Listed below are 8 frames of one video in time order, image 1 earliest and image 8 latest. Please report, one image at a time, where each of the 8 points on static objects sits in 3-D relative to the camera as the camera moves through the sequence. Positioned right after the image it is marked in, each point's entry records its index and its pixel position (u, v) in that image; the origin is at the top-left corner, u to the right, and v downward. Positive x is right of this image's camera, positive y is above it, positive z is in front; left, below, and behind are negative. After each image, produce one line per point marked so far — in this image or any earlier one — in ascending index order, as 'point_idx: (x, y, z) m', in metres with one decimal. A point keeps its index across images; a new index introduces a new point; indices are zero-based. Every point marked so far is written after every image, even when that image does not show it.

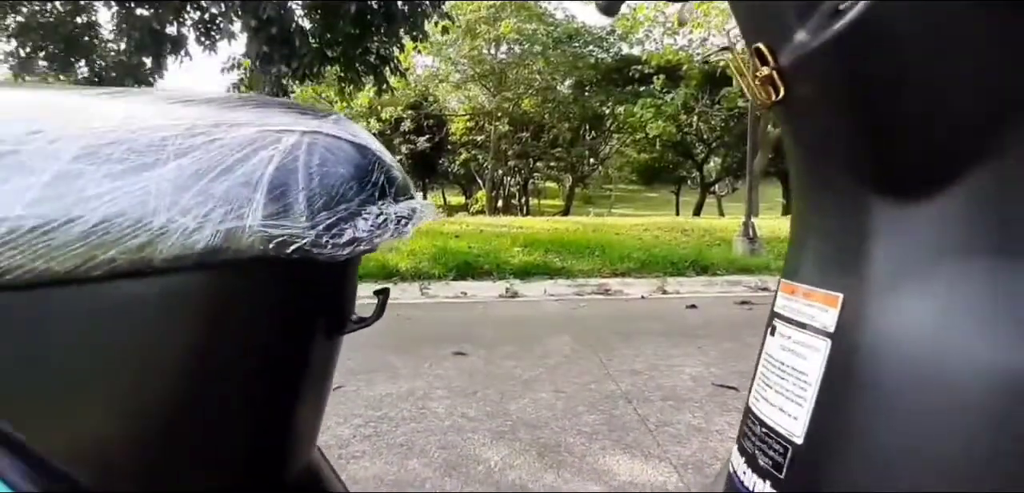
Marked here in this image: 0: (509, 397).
0: (0.0, -0.7, +3.7) m
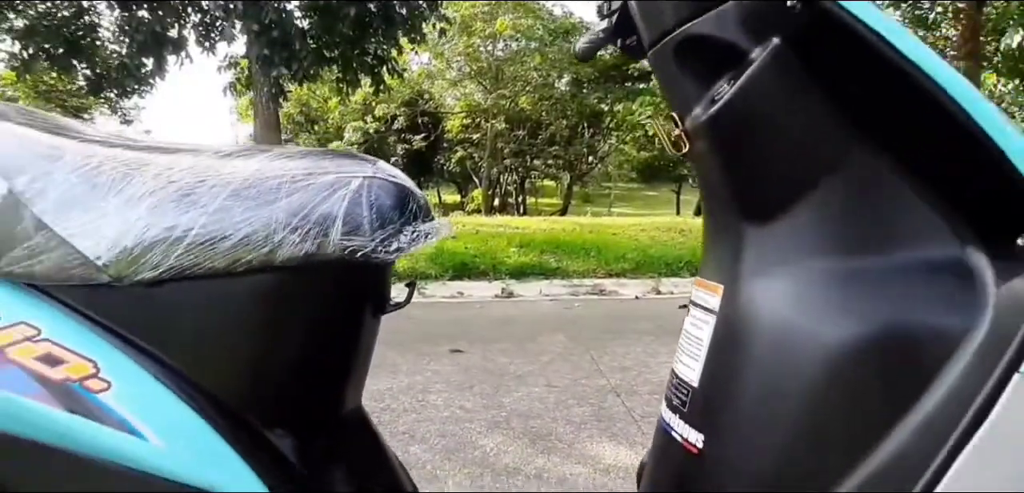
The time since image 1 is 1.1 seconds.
0: (0.0, -0.7, +3.9) m
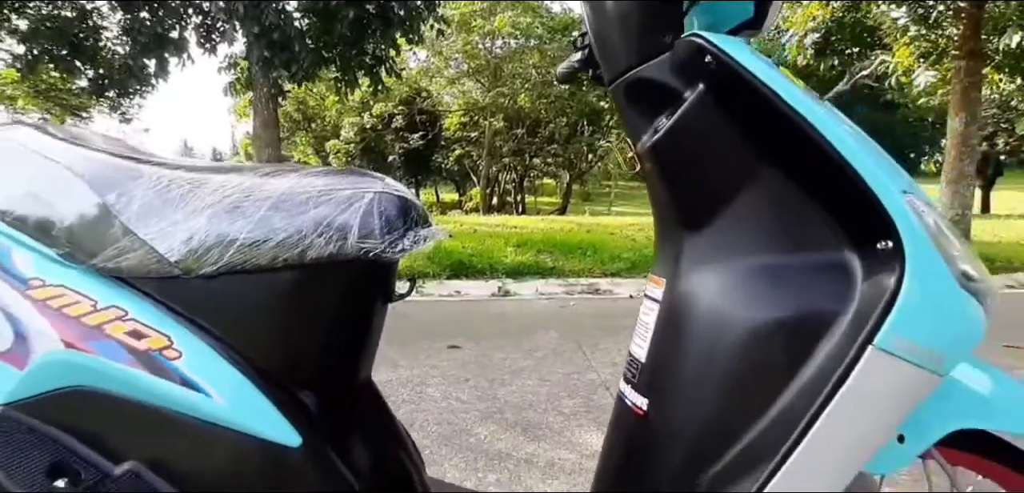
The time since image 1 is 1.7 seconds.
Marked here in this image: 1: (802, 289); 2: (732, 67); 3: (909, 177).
0: (0.0, -0.7, +4.2) m
1: (+0.4, -0.1, +1.2) m
2: (+0.3, +0.2, +1.2) m
3: (+0.5, +0.1, +1.2) m
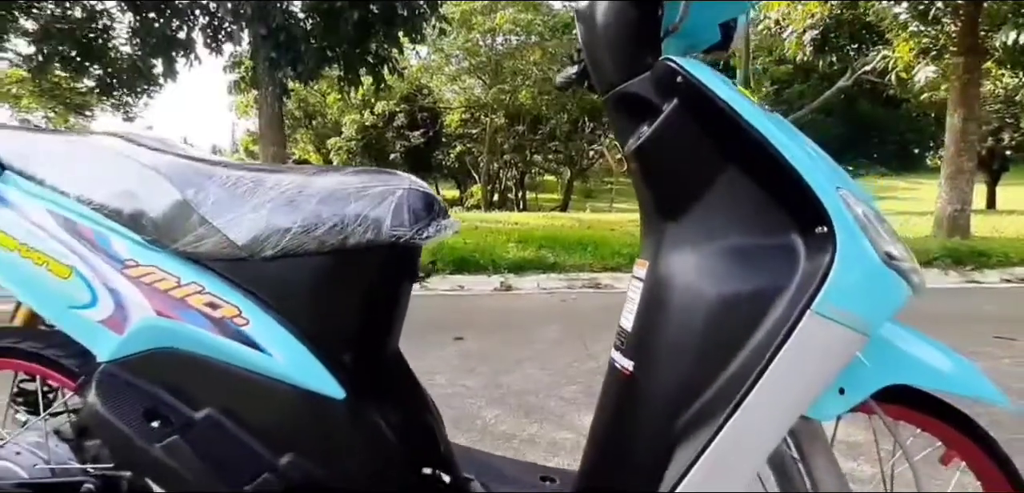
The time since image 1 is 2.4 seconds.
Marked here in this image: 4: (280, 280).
0: (0.0, -0.6, +4.5) m
1: (+0.4, 0.0, +1.5) m
2: (+0.3, +0.3, +1.5) m
3: (+0.6, +0.1, +1.5) m
4: (-0.4, -0.1, +1.5) m
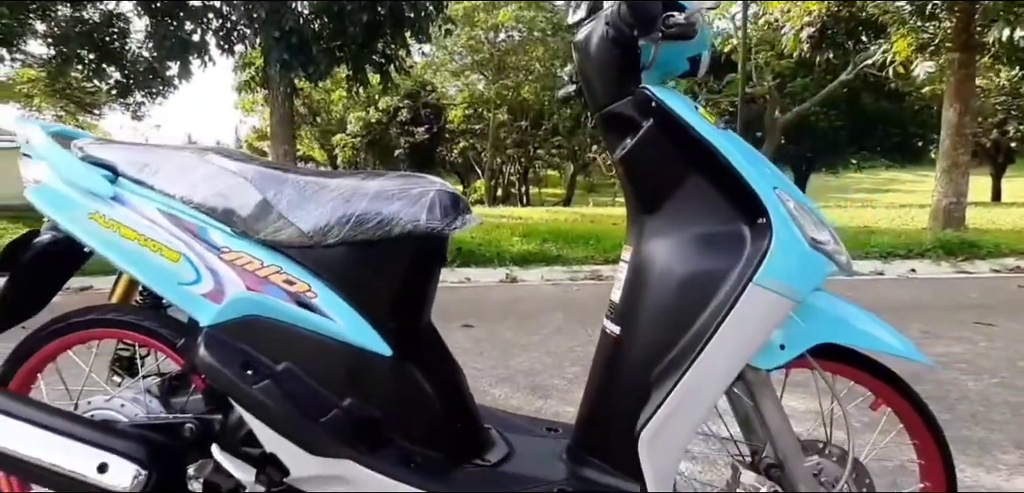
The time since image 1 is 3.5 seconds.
0: (0.0, -0.6, +4.9) m
1: (+0.4, 0.0, +1.9) m
2: (+0.3, +0.3, +1.9) m
3: (+0.6, +0.1, +1.9) m
4: (-0.4, 0.0, +1.9) m
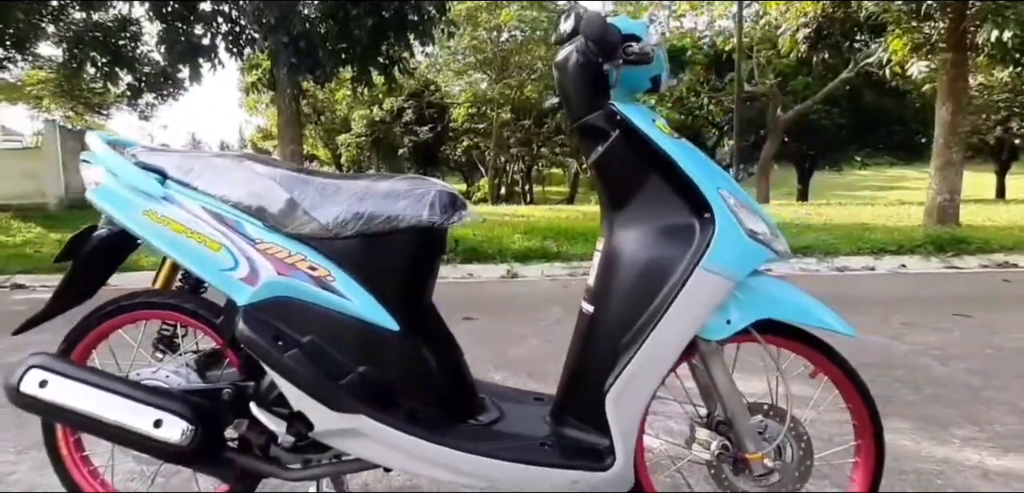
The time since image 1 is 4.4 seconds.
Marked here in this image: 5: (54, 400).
0: (0.0, -0.6, +5.2) m
1: (+0.4, 0.0, +2.2) m
2: (+0.3, +0.3, +2.2) m
3: (+0.5, +0.2, +2.2) m
4: (-0.4, 0.0, +2.2) m
5: (-1.1, -0.4, +2.2) m
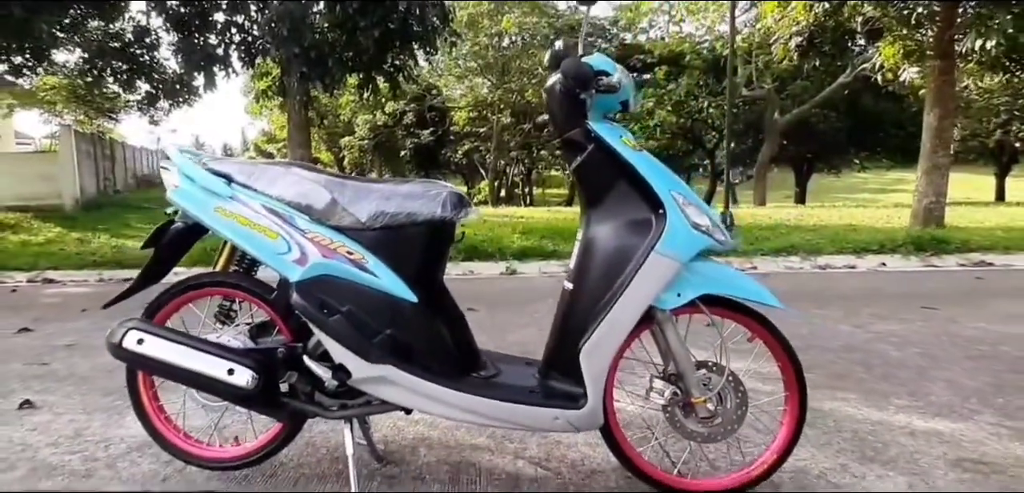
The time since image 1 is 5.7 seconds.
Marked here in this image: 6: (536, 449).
0: (0.0, -0.5, +5.8) m
1: (+0.4, +0.1, +2.8) m
2: (+0.3, +0.3, +2.8) m
3: (+0.5, +0.2, +2.8) m
4: (-0.4, 0.0, +2.8) m
5: (-1.2, -0.3, +2.8) m
6: (+0.1, -0.8, +3.5) m
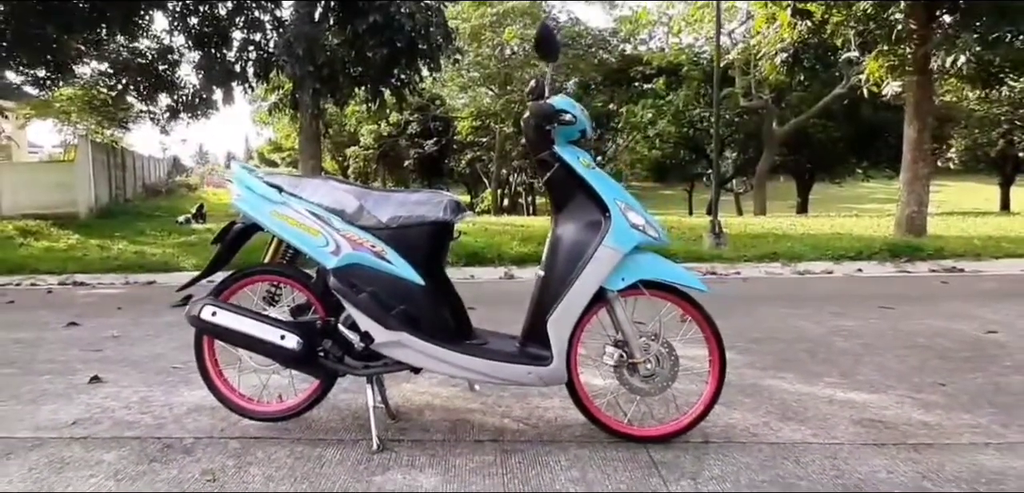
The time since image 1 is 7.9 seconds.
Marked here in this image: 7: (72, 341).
0: (-0.1, -0.5, +6.6) m
1: (+0.3, +0.1, +3.6) m
2: (+0.2, +0.4, +3.6) m
3: (+0.5, +0.2, +3.6) m
4: (-0.5, 0.0, +3.7) m
5: (-1.2, -0.3, +3.7) m
6: (0.0, -0.8, +4.3) m
7: (-3.3, -0.7, +6.7) m
